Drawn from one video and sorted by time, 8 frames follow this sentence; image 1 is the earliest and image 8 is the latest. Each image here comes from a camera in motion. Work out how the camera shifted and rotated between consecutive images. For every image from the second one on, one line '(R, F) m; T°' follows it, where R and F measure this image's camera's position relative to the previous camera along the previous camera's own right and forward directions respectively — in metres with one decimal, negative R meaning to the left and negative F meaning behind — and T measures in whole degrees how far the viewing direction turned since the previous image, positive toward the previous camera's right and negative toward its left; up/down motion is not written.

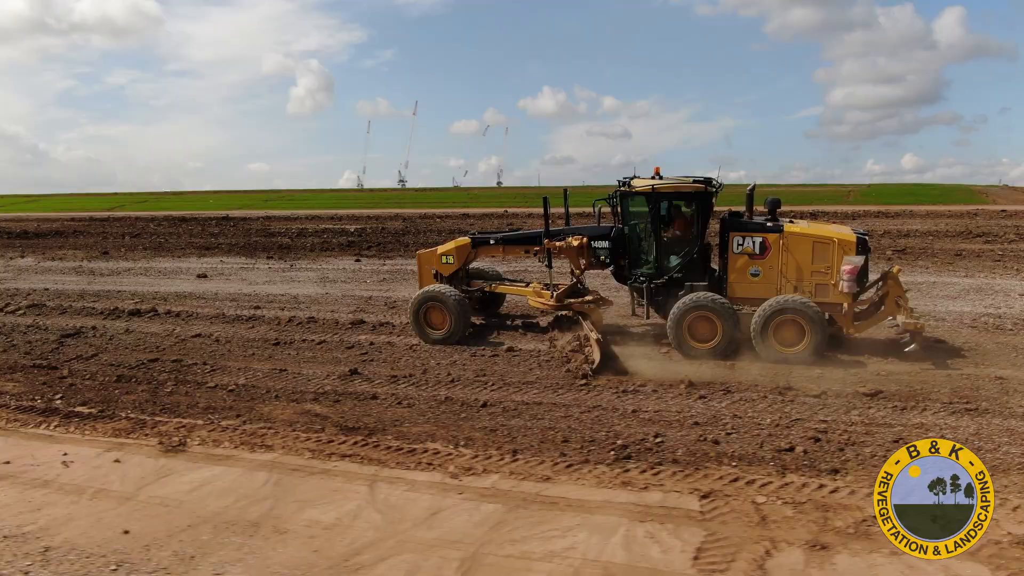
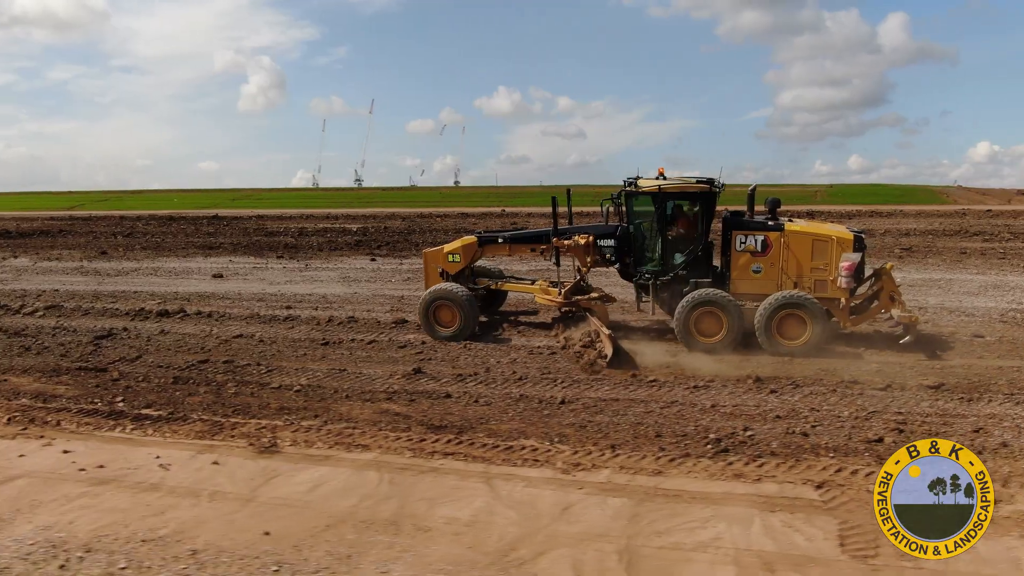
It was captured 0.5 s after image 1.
(-1.2, 0.0) m; +3°
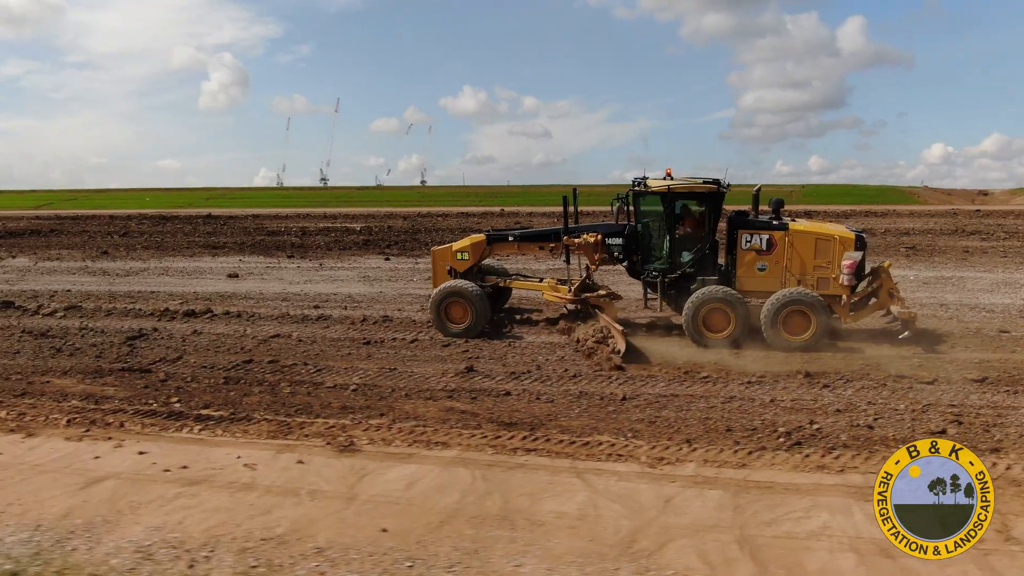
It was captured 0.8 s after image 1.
(-0.9, -0.1) m; +3°
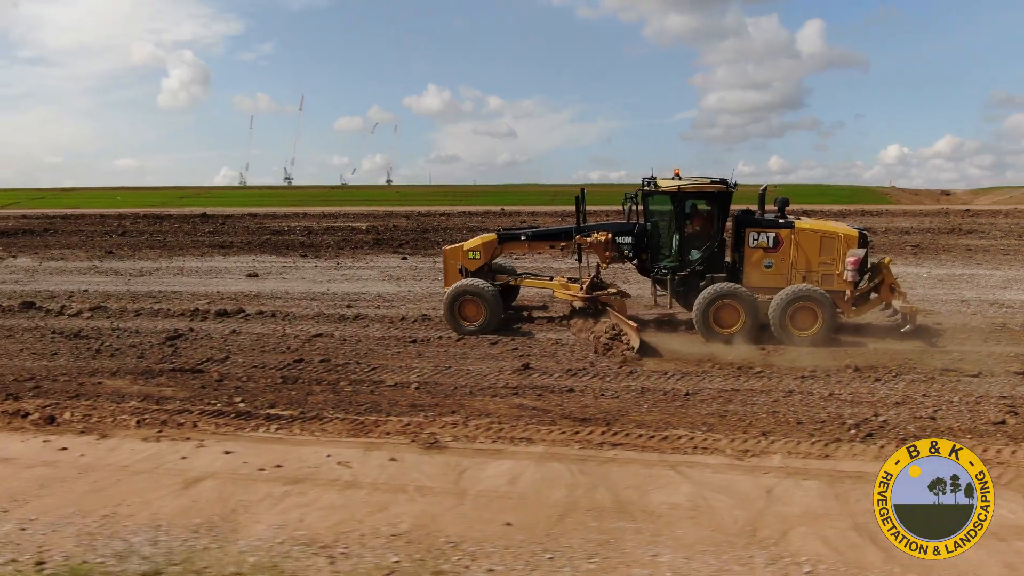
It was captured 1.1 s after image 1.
(-1.0, -0.1) m; +3°
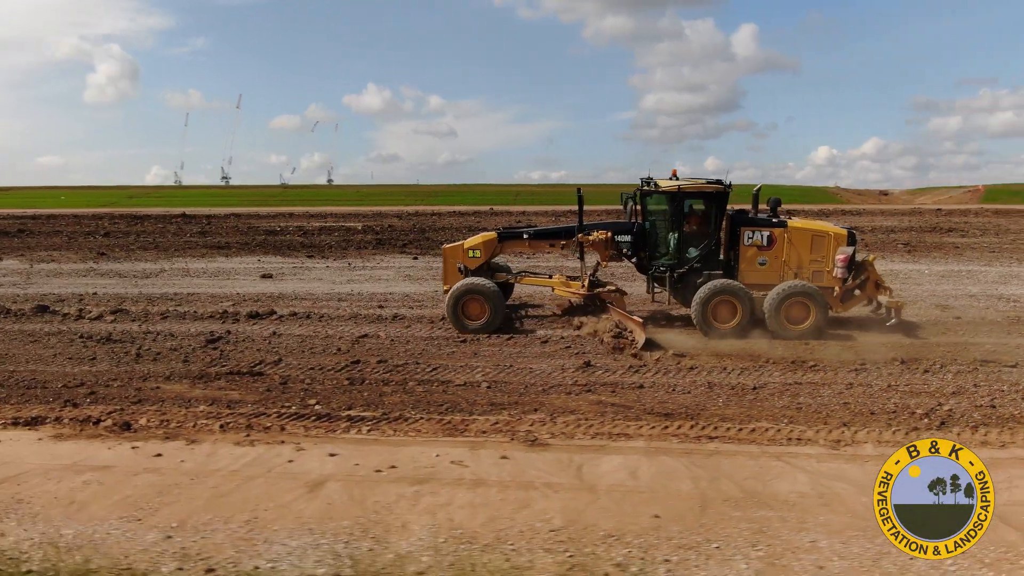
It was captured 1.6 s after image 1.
(-1.3, 0.0) m; +4°
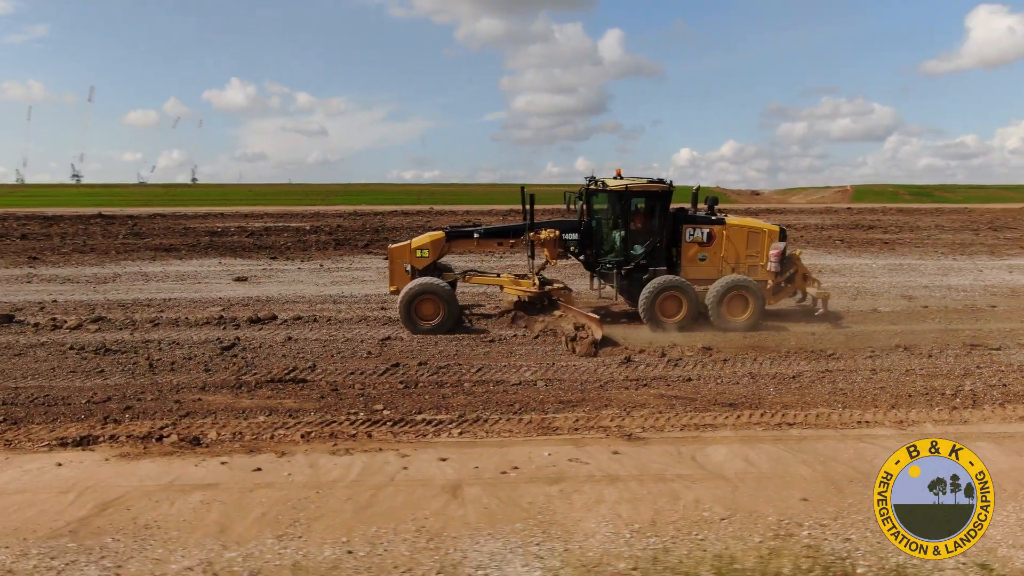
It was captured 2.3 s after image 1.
(-1.9, +0.1) m; +9°
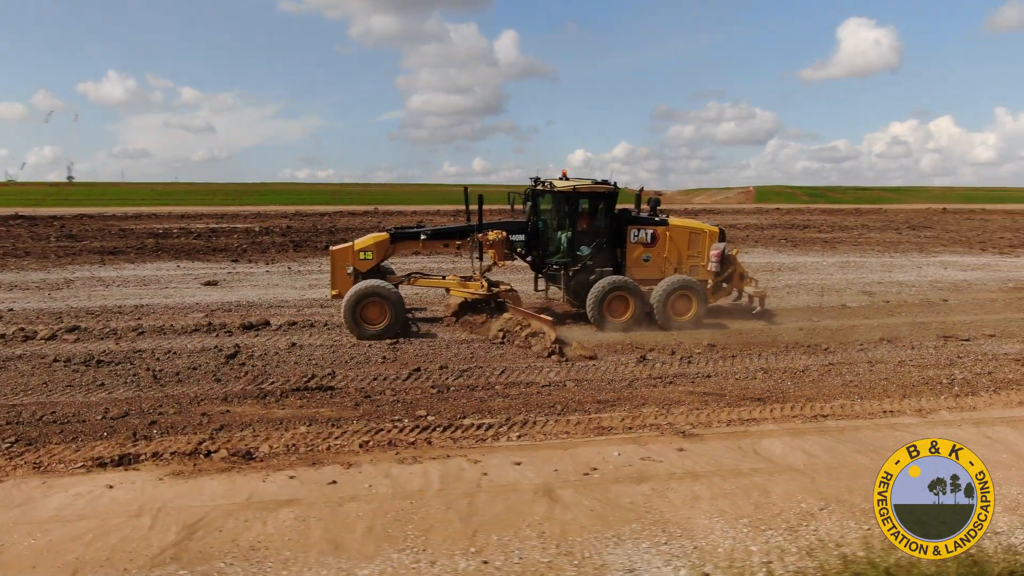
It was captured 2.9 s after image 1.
(-1.3, +0.1) m; +8°
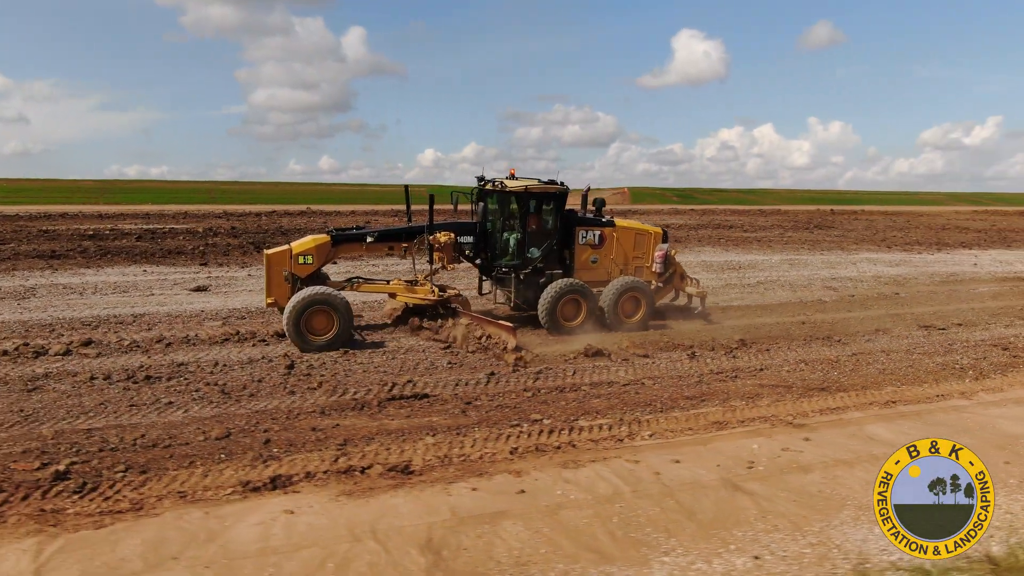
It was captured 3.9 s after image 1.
(-2.4, +0.3) m; +11°
